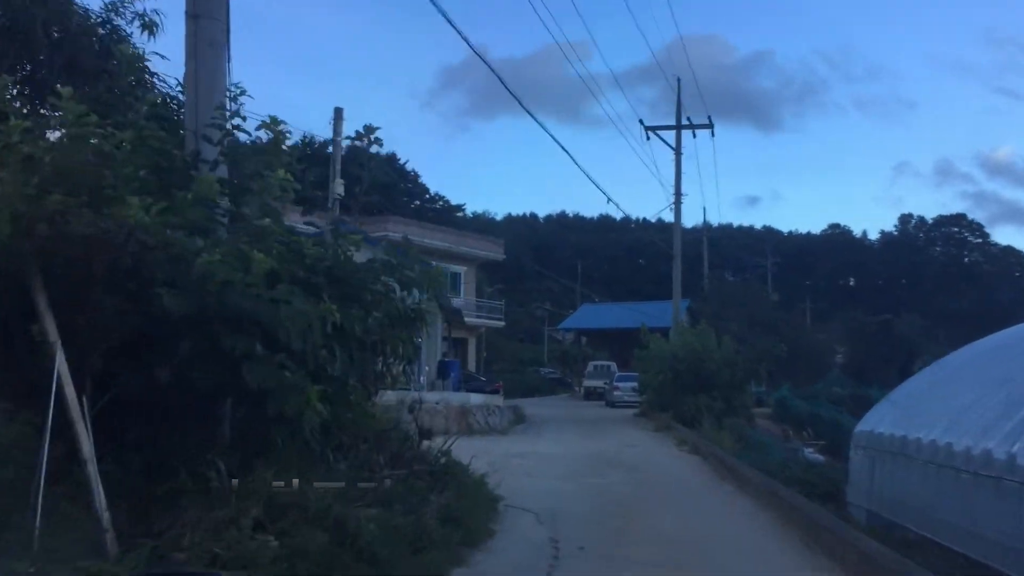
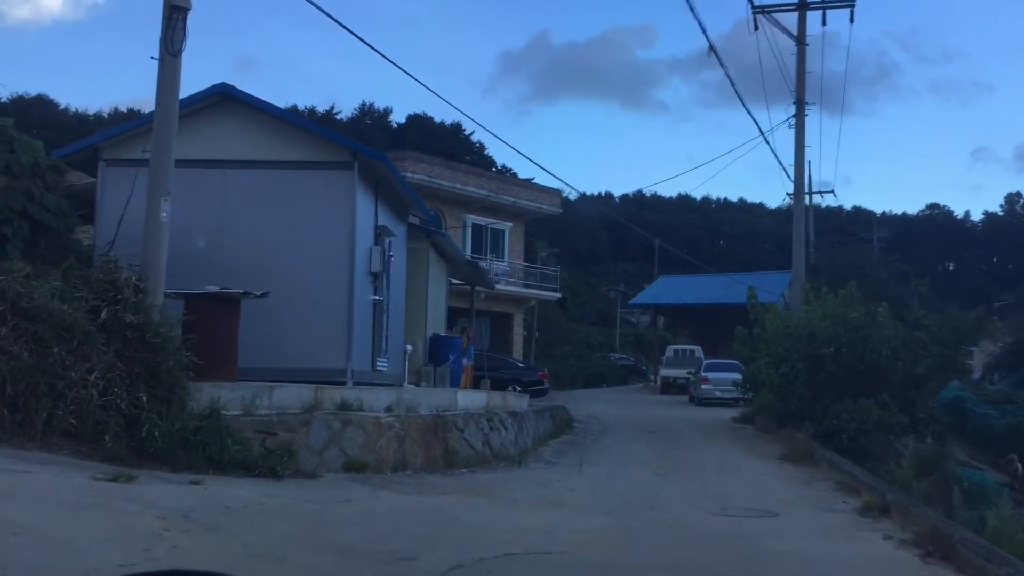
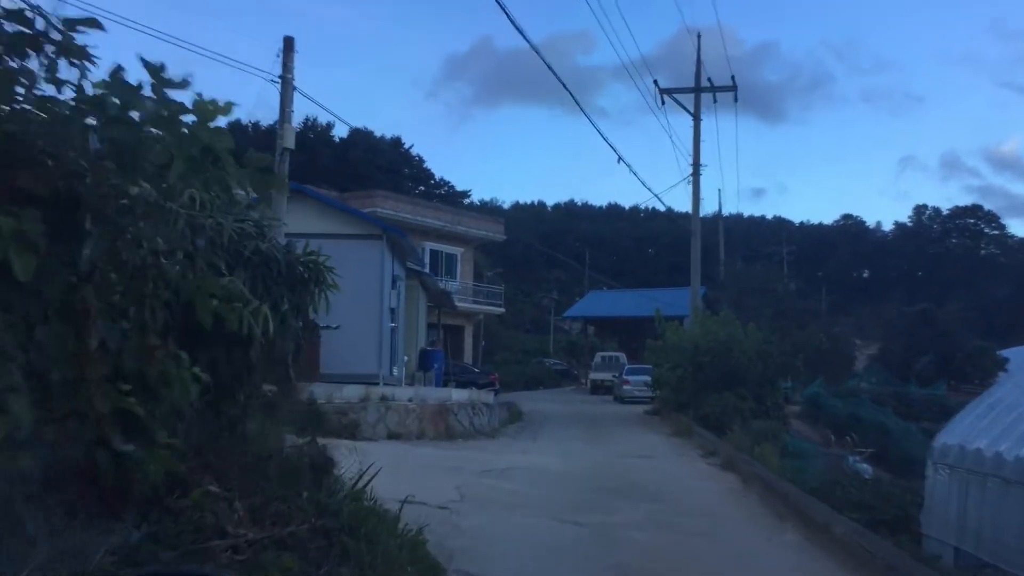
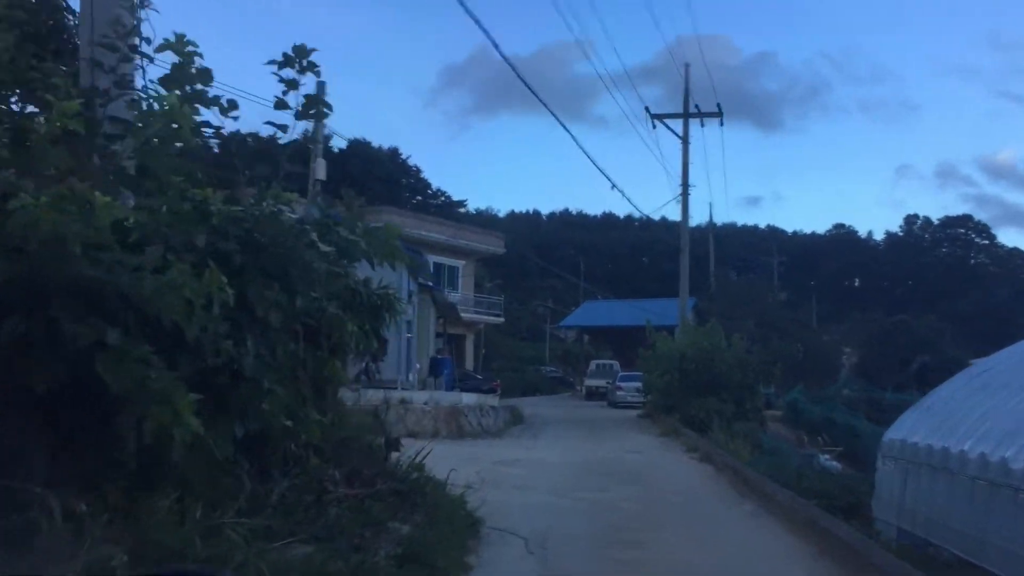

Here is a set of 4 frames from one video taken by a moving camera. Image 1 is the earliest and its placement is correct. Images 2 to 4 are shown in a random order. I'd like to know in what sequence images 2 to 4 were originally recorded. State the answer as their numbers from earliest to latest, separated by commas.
4, 3, 2
